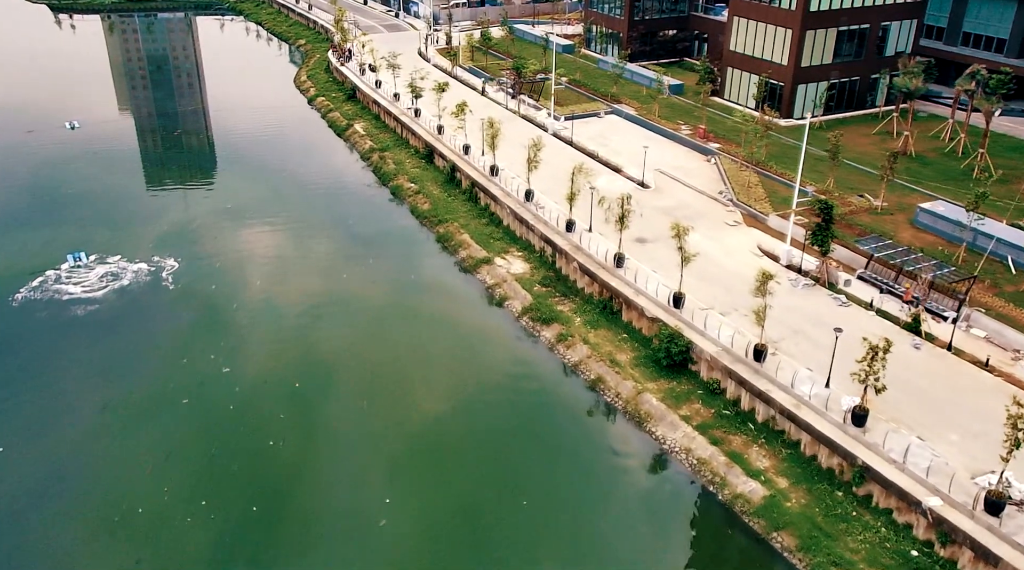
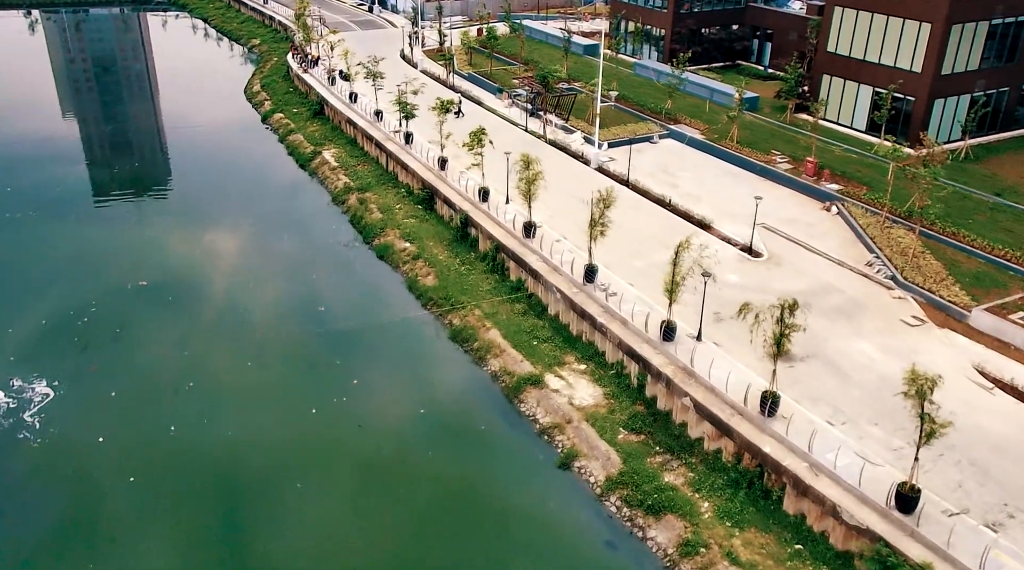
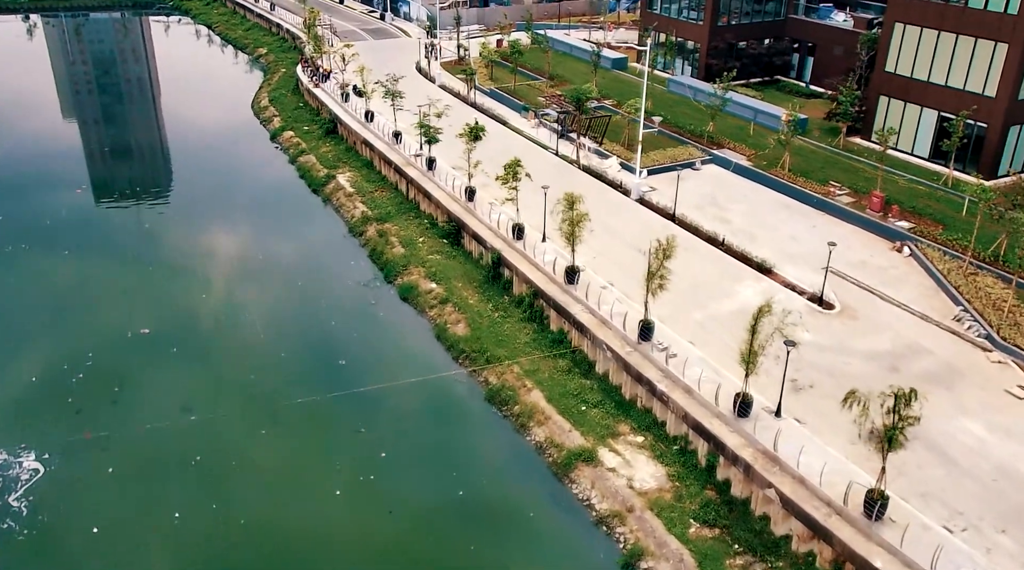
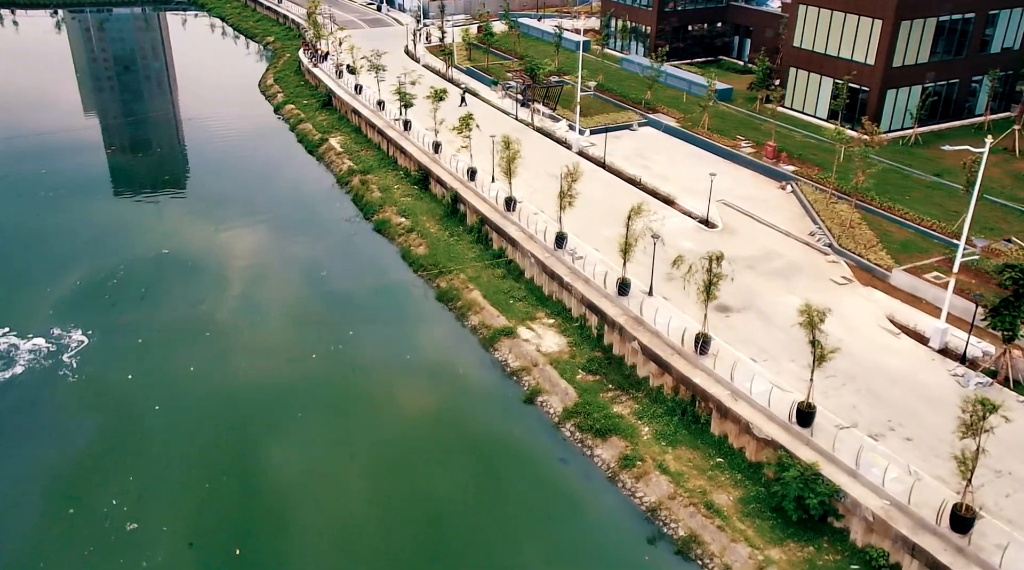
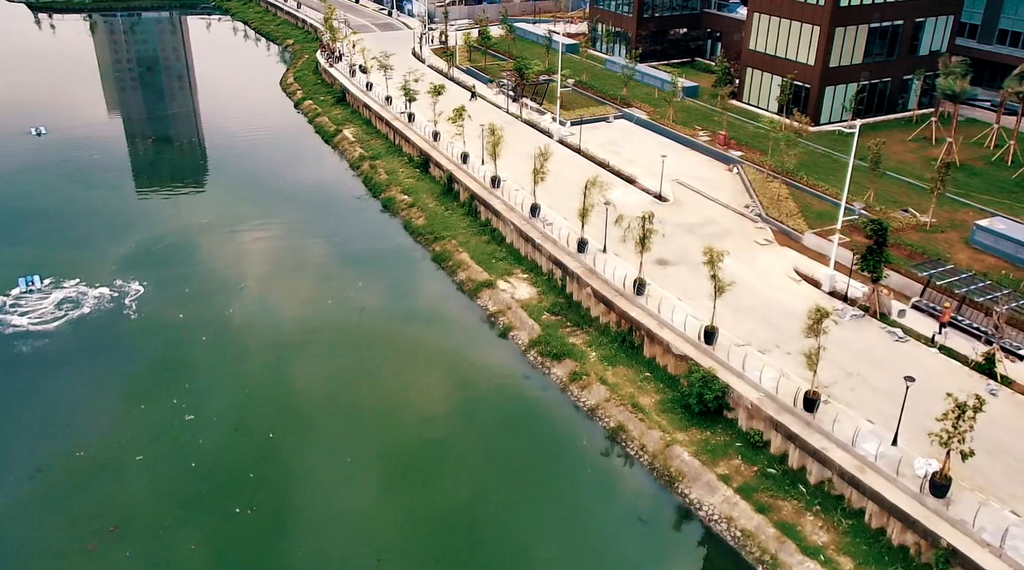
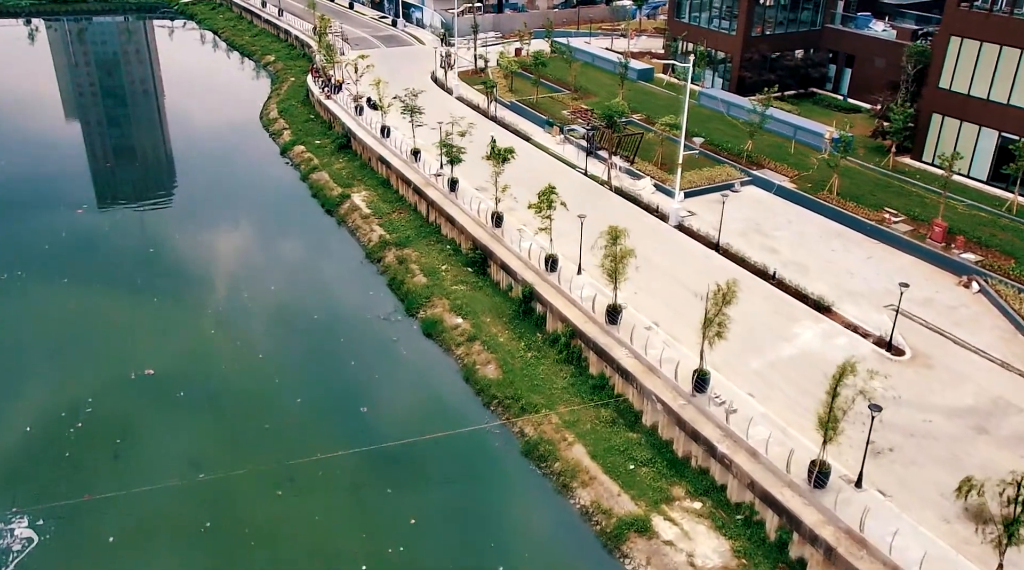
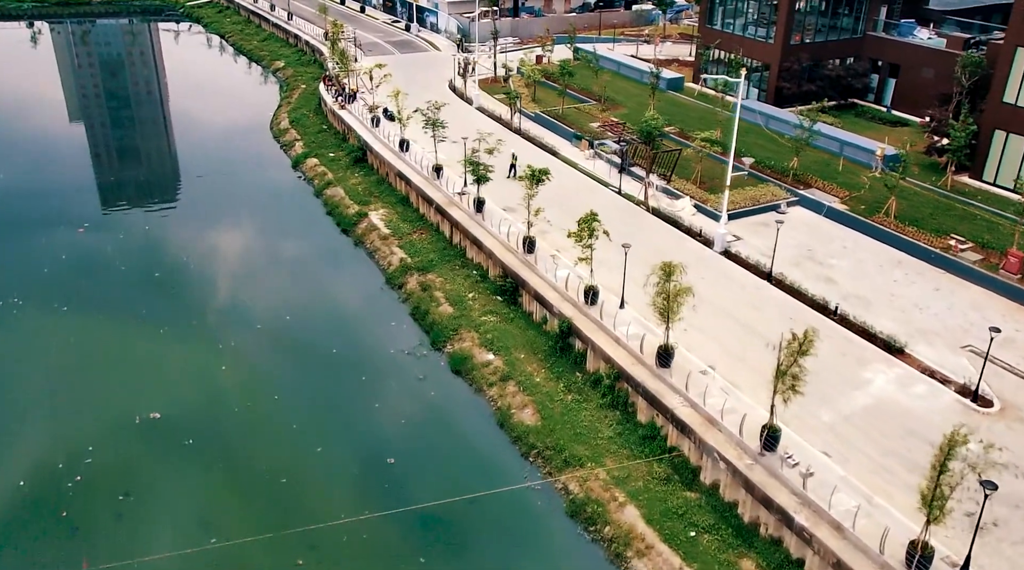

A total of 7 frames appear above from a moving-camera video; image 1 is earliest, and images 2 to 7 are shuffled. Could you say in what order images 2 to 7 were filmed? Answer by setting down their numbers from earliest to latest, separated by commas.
5, 4, 2, 3, 6, 7
